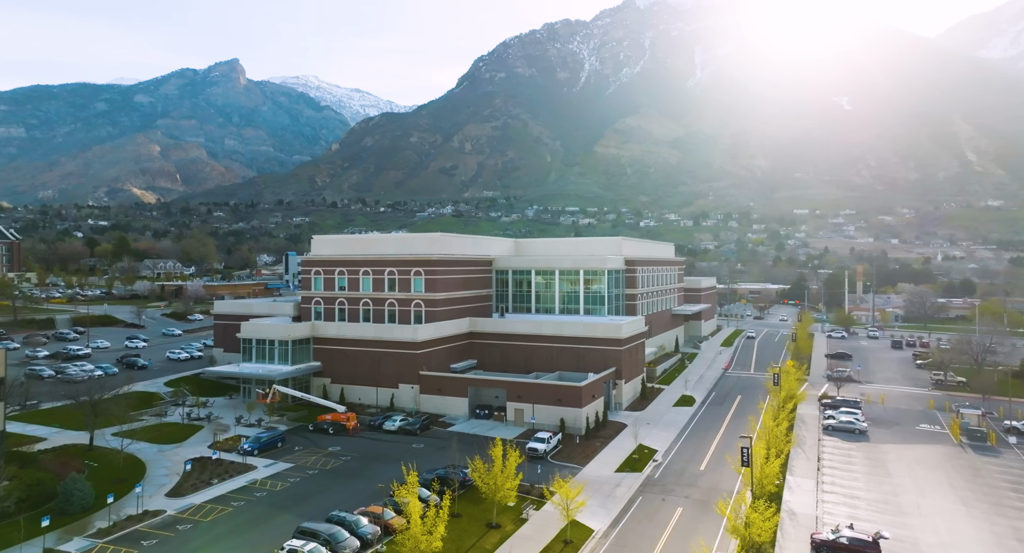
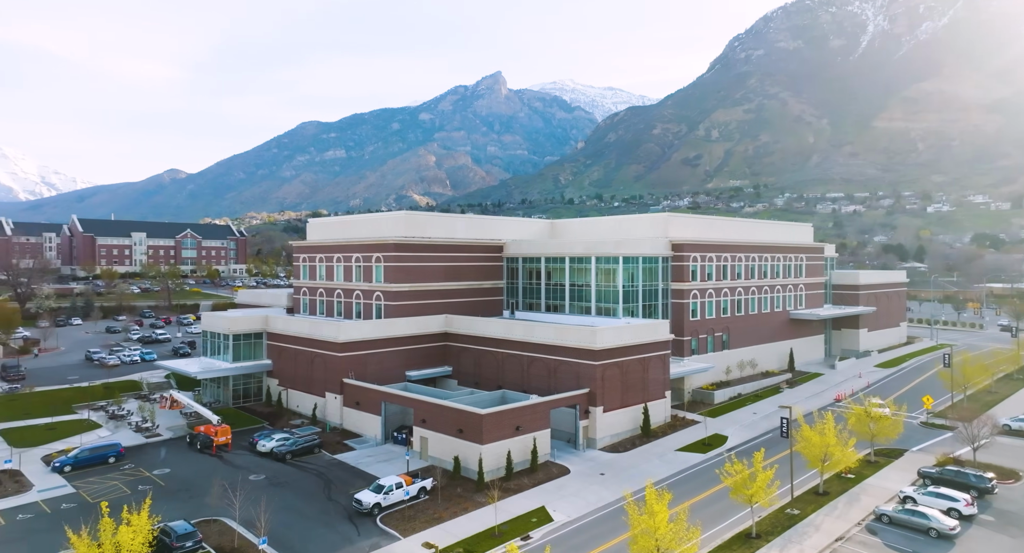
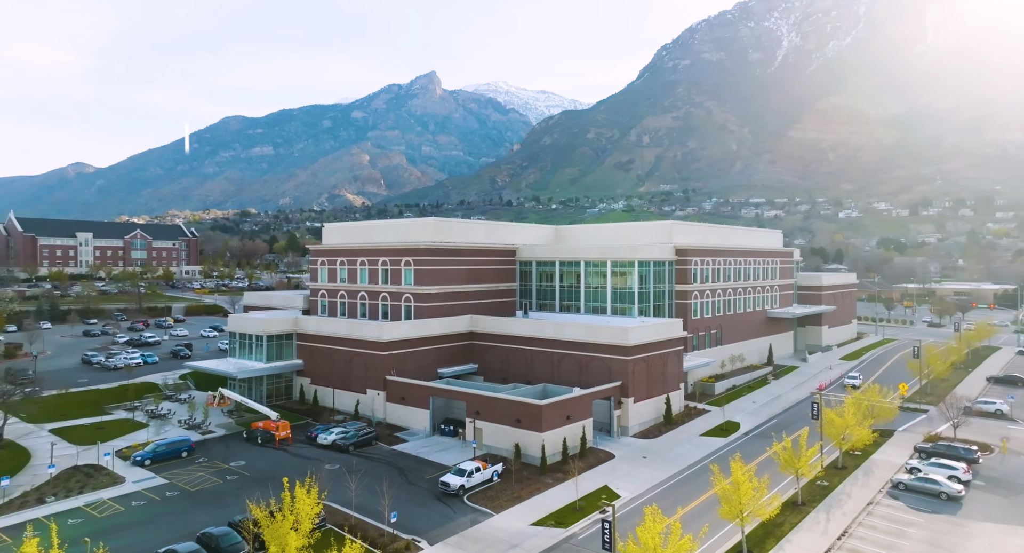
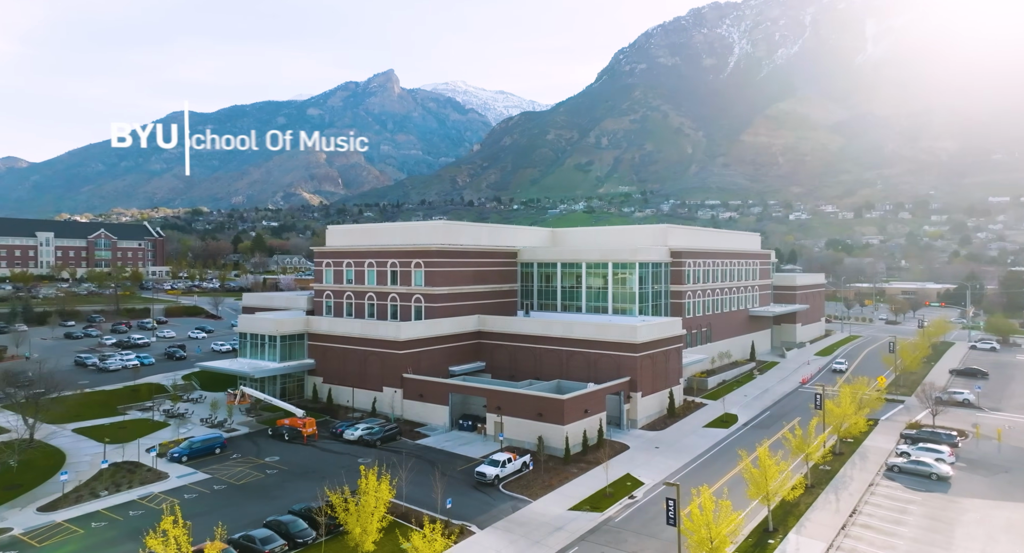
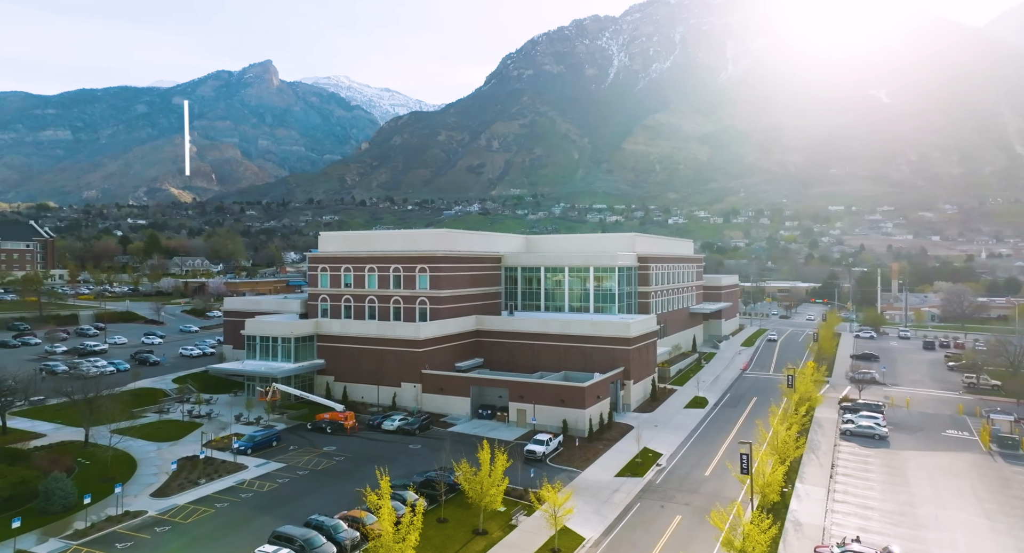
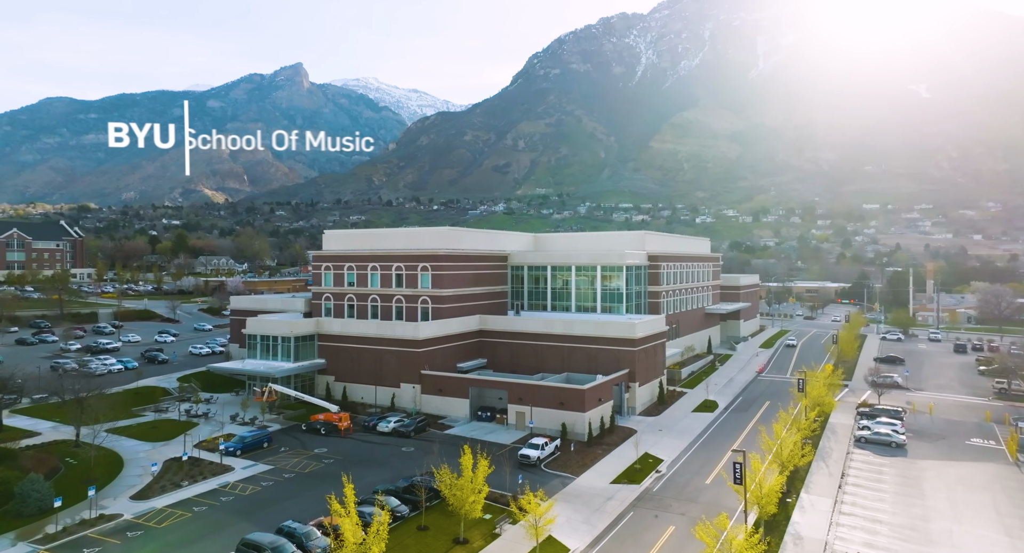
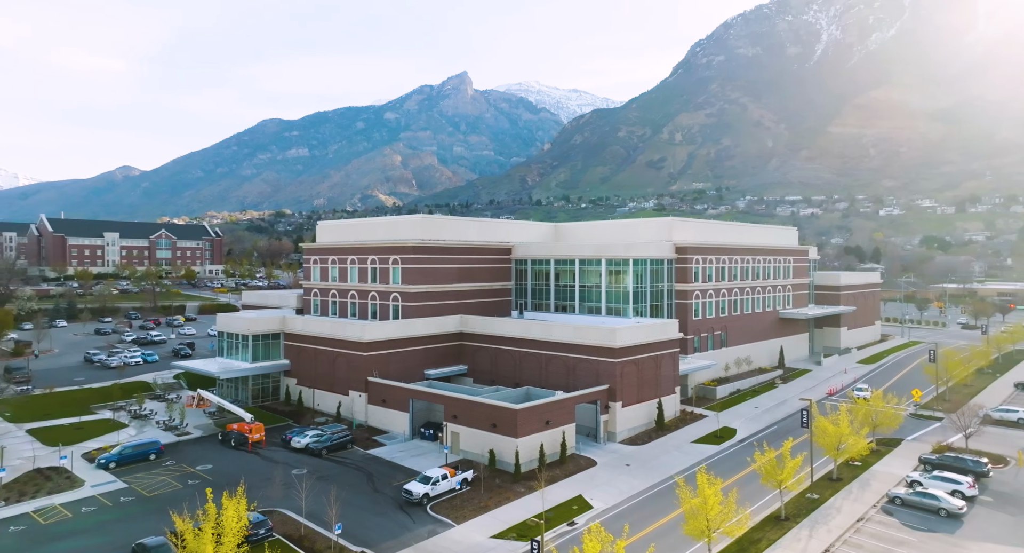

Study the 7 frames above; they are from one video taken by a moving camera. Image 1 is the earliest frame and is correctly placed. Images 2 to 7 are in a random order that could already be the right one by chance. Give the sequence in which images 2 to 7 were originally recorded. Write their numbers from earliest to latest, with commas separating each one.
5, 6, 4, 3, 7, 2
